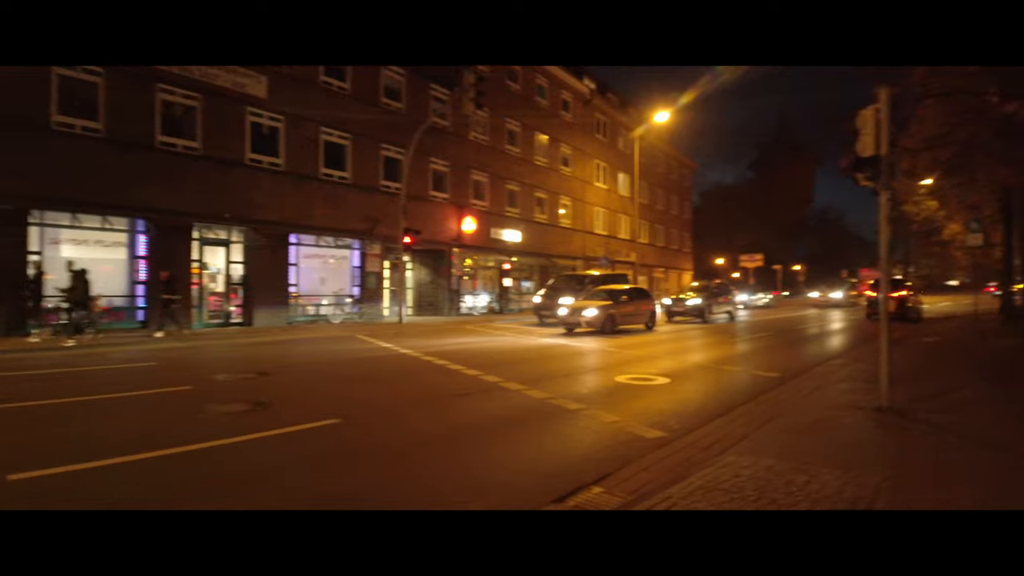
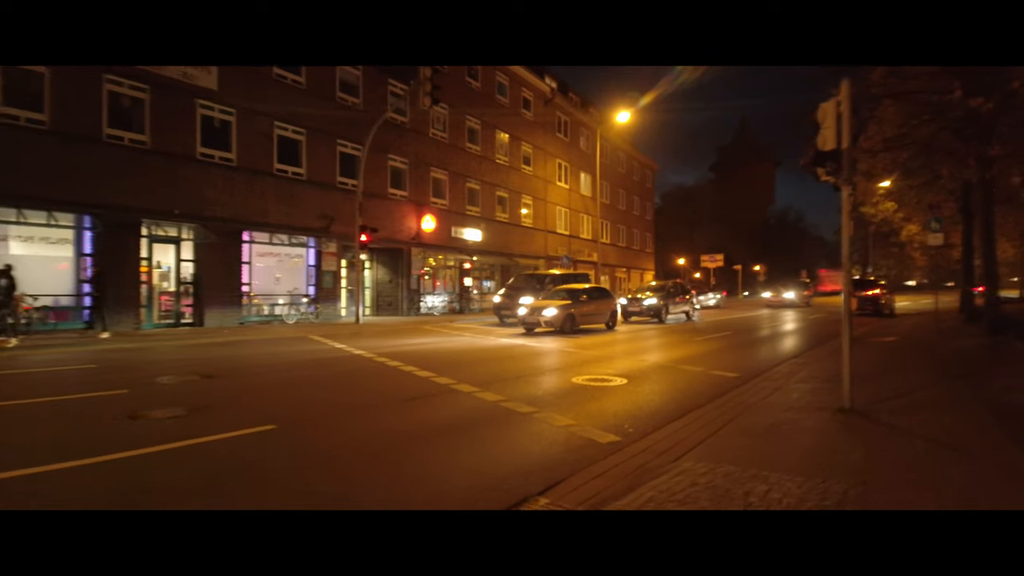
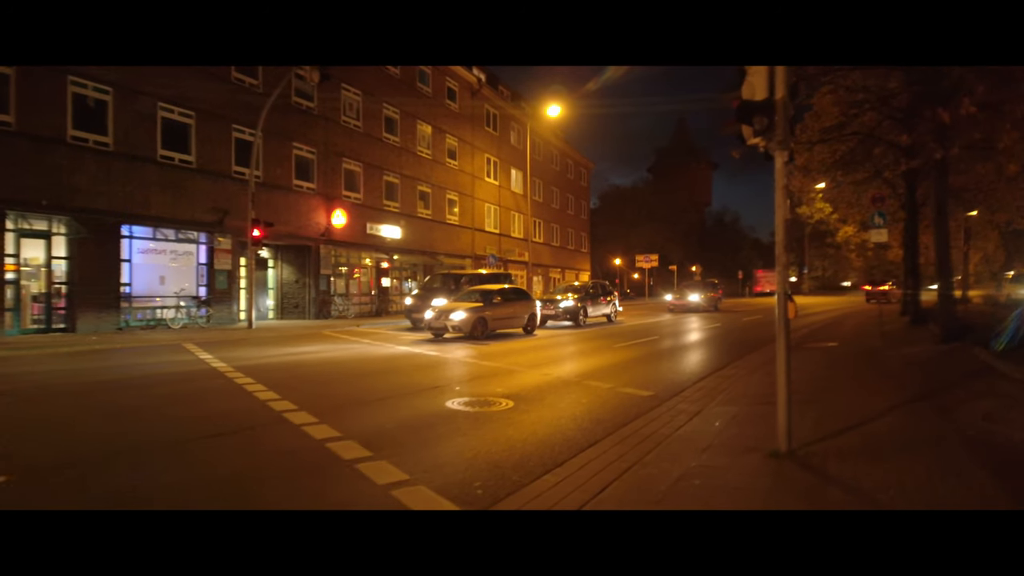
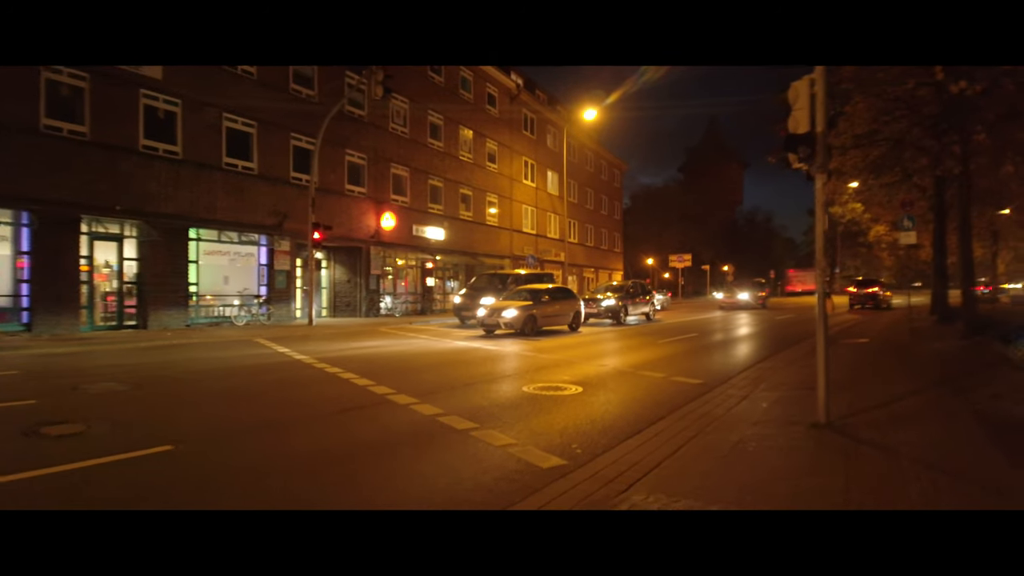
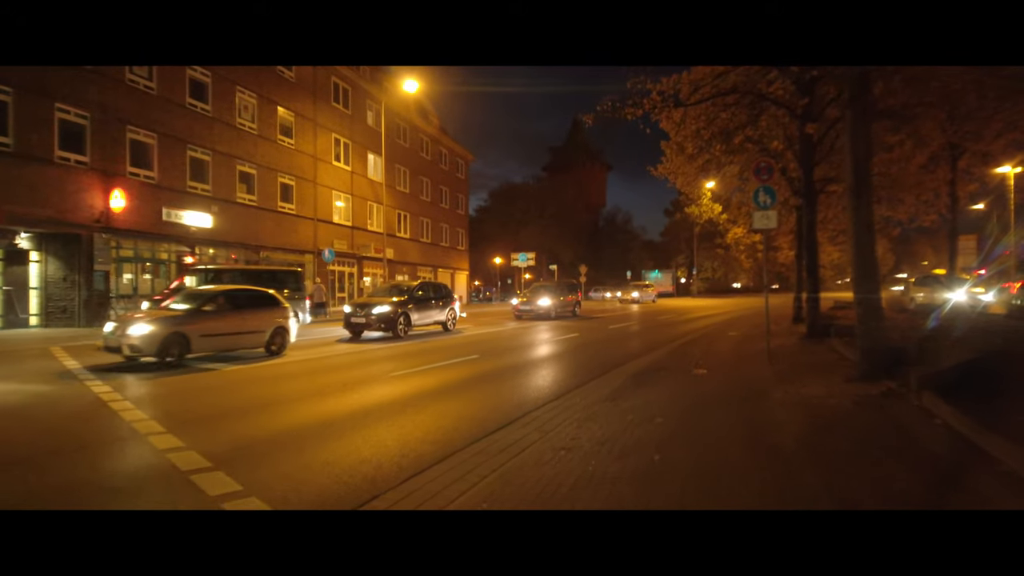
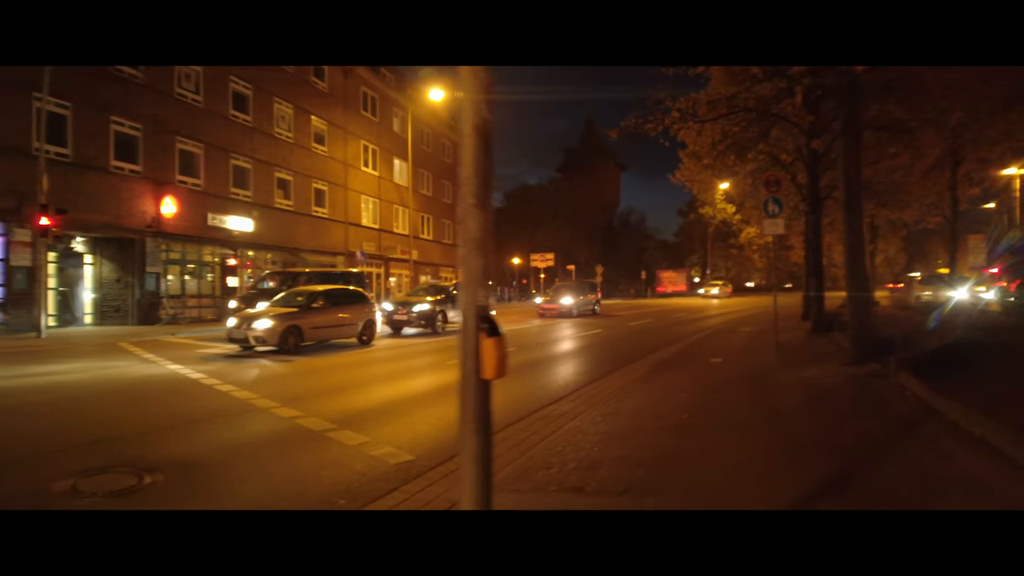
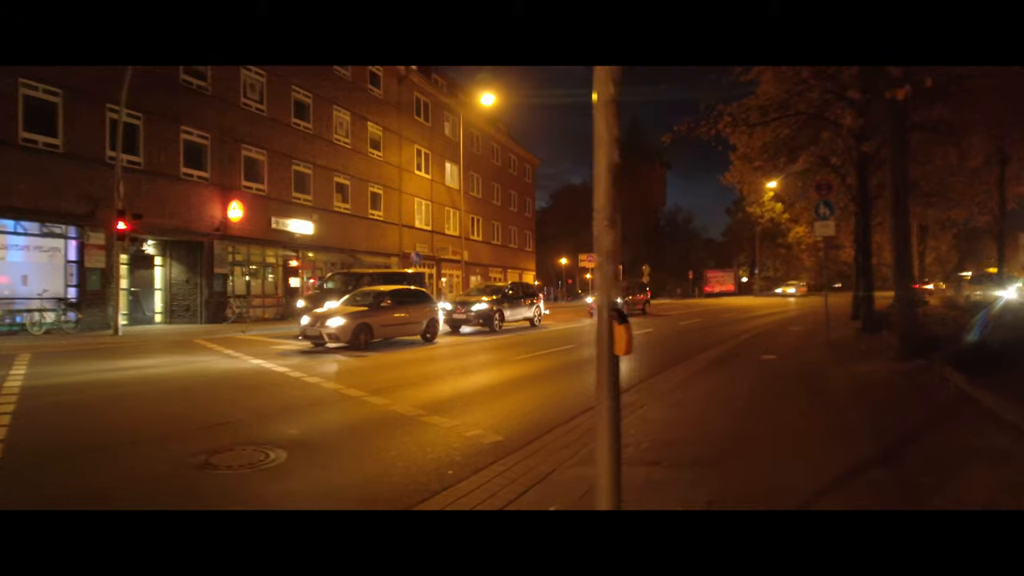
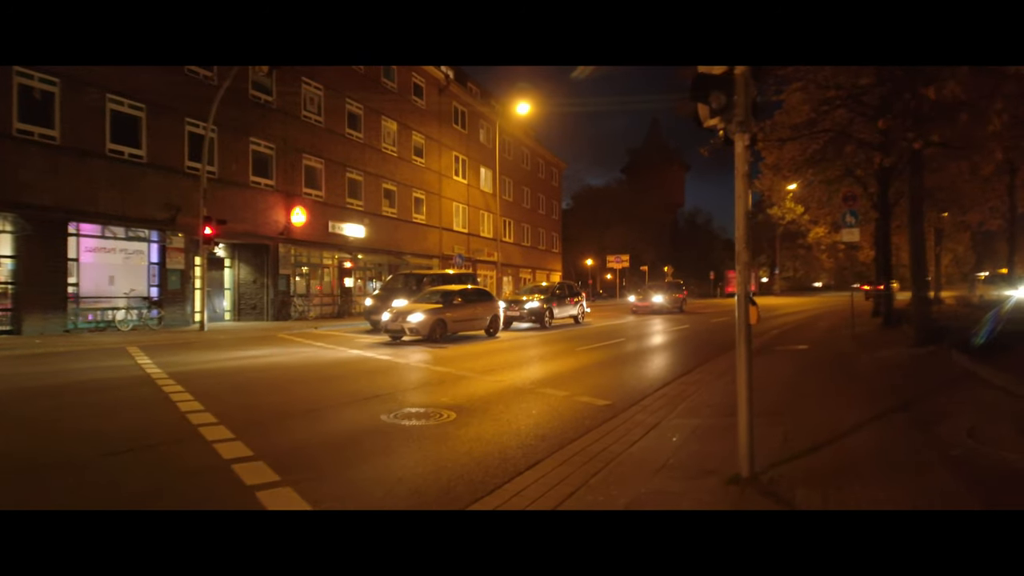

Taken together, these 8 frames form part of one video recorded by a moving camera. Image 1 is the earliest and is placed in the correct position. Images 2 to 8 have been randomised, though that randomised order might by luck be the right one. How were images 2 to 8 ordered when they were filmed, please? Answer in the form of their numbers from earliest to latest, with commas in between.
2, 4, 3, 8, 7, 6, 5
